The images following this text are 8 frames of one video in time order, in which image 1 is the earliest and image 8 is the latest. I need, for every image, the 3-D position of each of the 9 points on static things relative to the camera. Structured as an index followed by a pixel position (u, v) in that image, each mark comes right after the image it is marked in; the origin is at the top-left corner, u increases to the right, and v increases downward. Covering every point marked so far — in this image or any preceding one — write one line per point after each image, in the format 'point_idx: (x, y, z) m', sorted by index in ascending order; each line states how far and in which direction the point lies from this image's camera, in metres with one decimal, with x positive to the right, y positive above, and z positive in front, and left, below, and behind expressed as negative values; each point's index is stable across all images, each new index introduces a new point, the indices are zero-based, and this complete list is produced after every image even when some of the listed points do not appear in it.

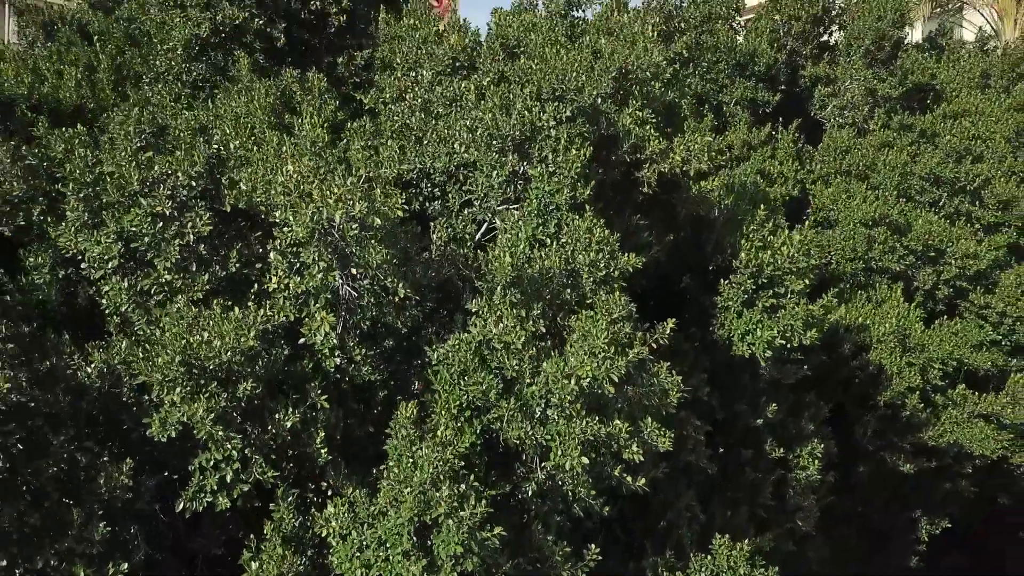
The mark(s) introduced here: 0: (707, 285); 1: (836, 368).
0: (+1.5, 0.0, +7.9) m
1: (+3.3, -0.9, +10.8) m
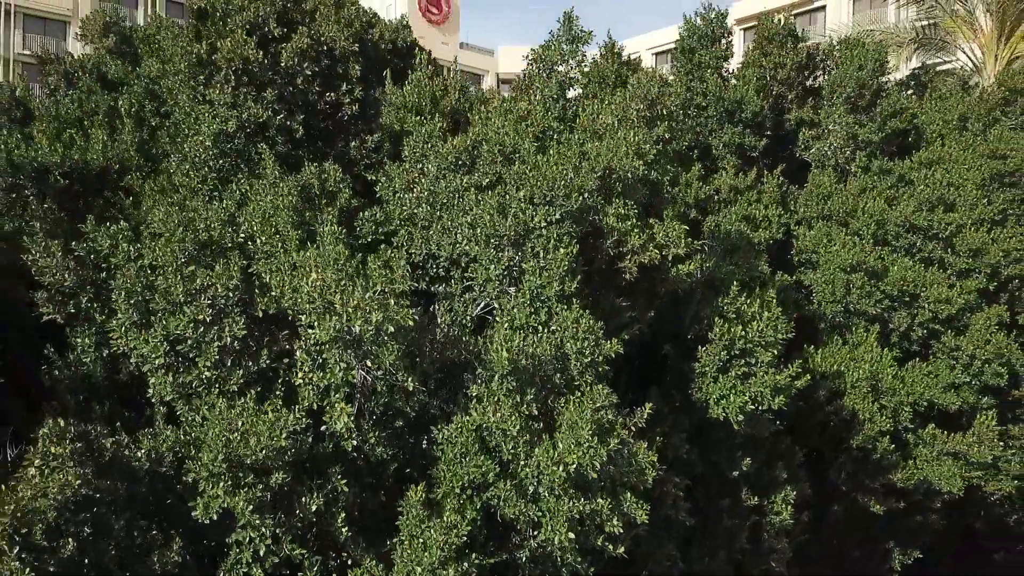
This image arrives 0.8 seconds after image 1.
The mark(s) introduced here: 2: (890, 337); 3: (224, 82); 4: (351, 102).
0: (+1.4, -0.5, +8.6) m
1: (+3.3, -1.4, +11.5) m
2: (+4.7, -0.6, +12.9) m
3: (-2.1, +1.5, +7.5) m
4: (-1.3, +1.5, +8.4) m
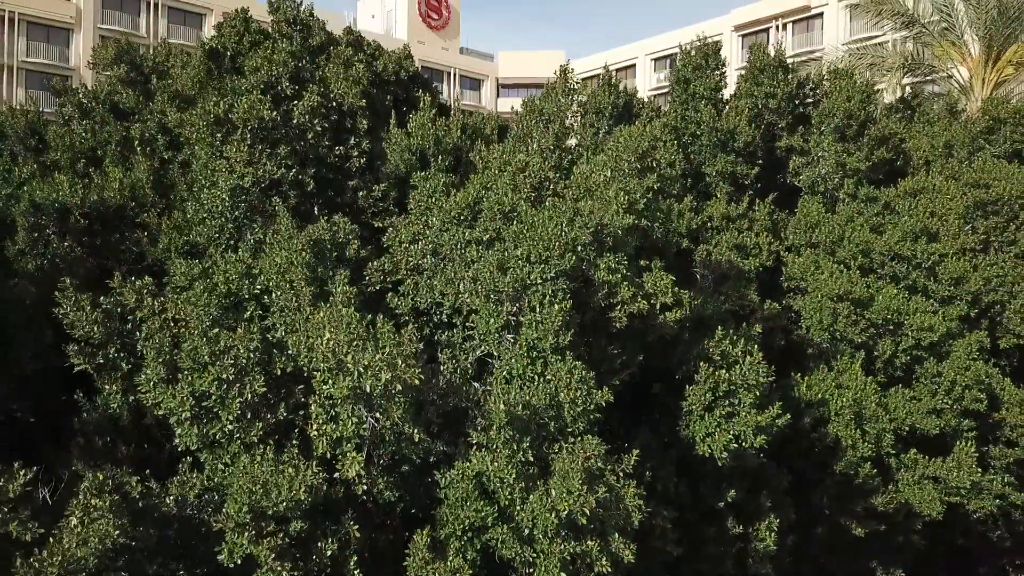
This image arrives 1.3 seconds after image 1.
0: (+1.4, -0.9, +9.1) m
1: (+3.3, -1.7, +12.0) m
2: (+4.6, -1.0, +13.4) m
3: (-2.1, +1.1, +8.0) m
4: (-1.3, +1.1, +8.9) m
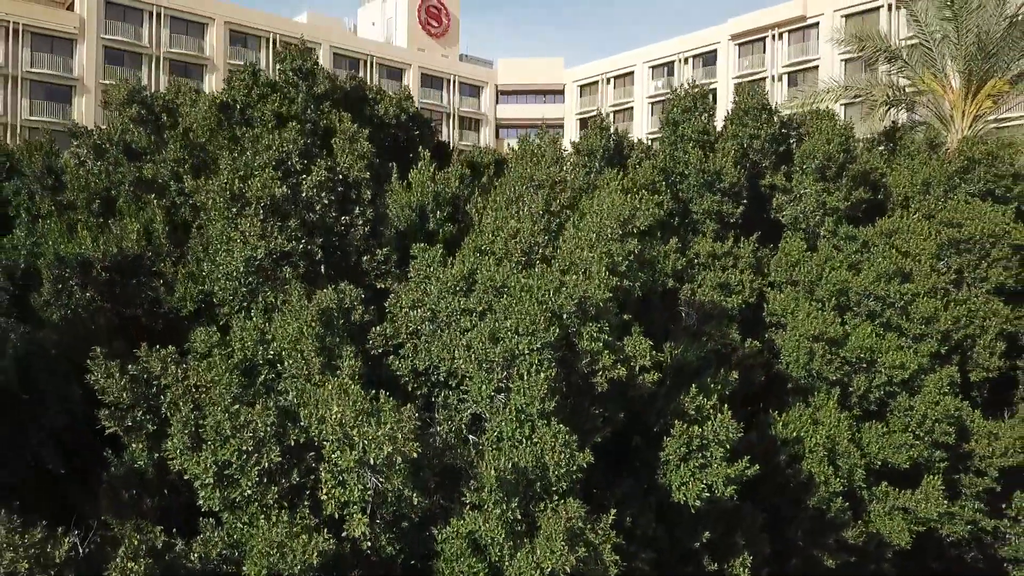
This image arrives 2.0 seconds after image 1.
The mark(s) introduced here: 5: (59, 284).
0: (+1.3, -1.4, +9.8) m
1: (+3.2, -2.2, +12.7) m
2: (+4.6, -1.5, +14.1) m
3: (-2.2, +0.6, +8.7) m
4: (-1.4, +0.6, +9.6) m
5: (-4.8, 0.0, +11.1) m
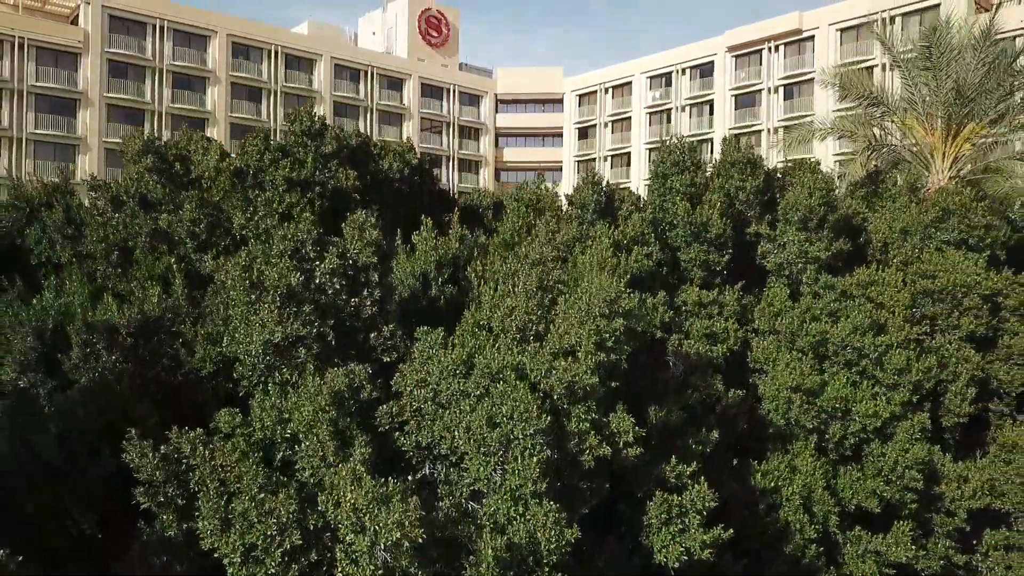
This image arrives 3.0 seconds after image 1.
0: (+1.3, -2.2, +10.7) m
1: (+3.2, -3.0, +13.6) m
2: (+4.5, -2.2, +14.9) m
3: (-2.2, -0.1, +9.6) m
4: (-1.4, -0.1, +10.4) m
5: (-4.9, -0.7, +12.0) m
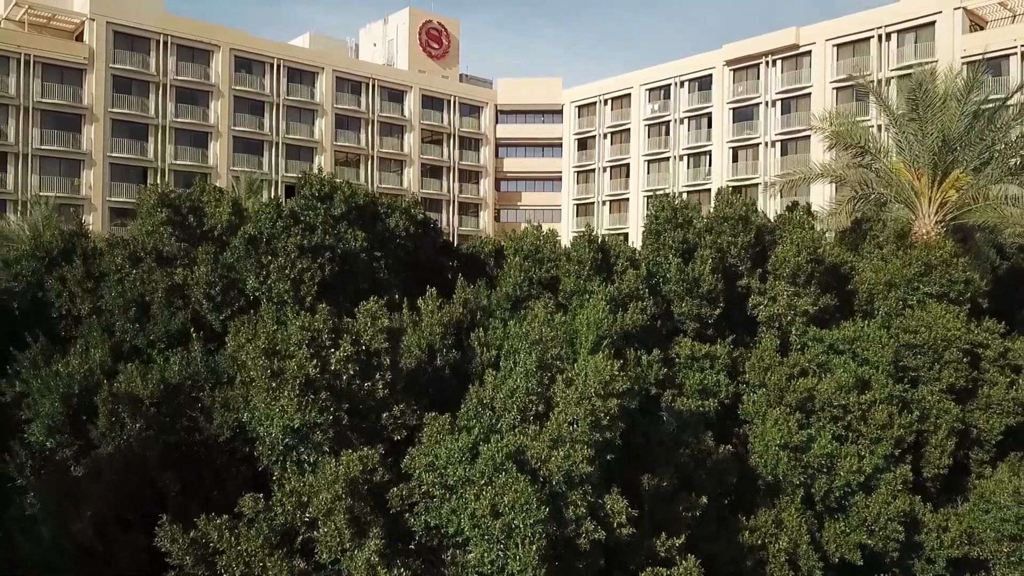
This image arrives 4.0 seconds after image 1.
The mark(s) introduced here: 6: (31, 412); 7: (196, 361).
0: (+1.3, -3.0, +11.4) m
1: (+3.2, -3.9, +14.3) m
2: (+4.5, -3.1, +15.7) m
3: (-2.2, -1.0, +10.3) m
4: (-1.4, -1.0, +11.1) m
5: (-4.9, -1.6, +12.7) m
6: (-6.4, -1.7, +13.9) m
7: (-4.3, -1.0, +14.0) m
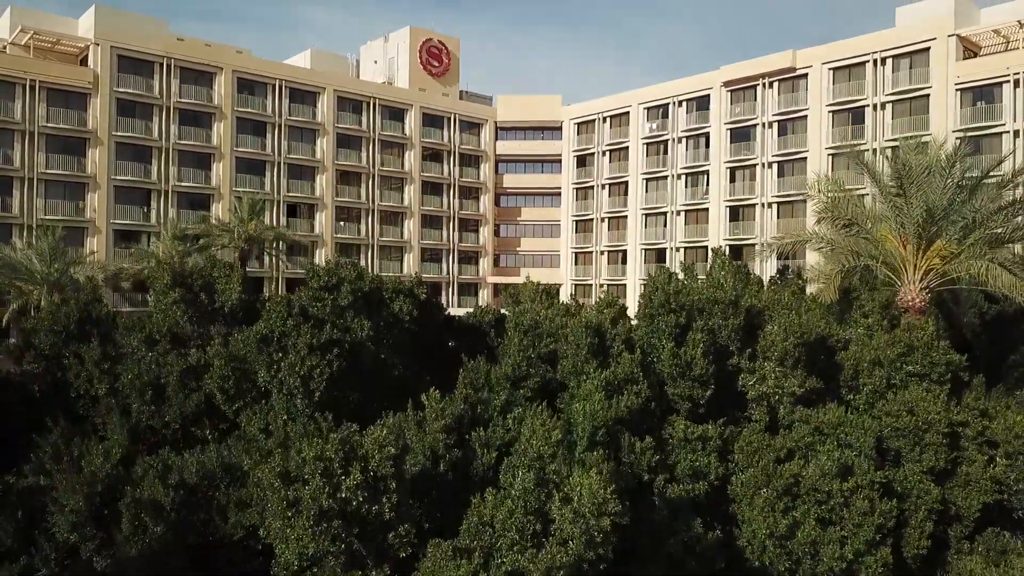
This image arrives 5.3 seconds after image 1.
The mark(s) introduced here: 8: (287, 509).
0: (+1.3, -4.5, +12.2) m
1: (+3.2, -5.3, +15.1) m
2: (+4.5, -4.6, +16.4) m
3: (-2.2, -2.5, +11.1) m
4: (-1.4, -2.5, +11.9) m
5: (-4.9, -3.0, +13.5) m
6: (-6.5, -3.1, +14.7) m
7: (-4.3, -2.5, +14.8) m
8: (-2.5, -2.4, +11.3) m
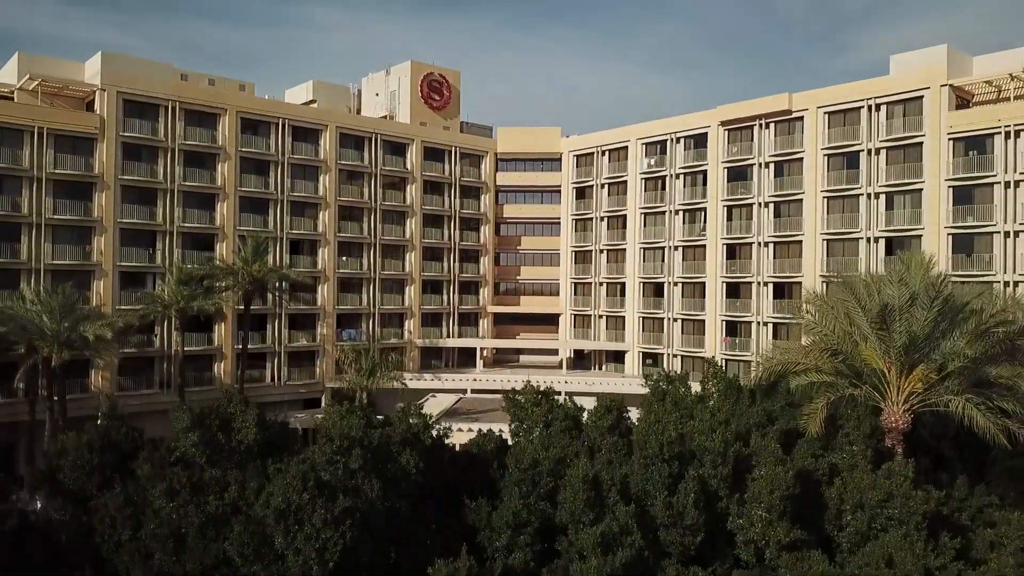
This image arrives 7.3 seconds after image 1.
0: (+1.3, -7.4, +13.3) m
1: (+3.2, -8.2, +16.2) m
2: (+4.6, -7.4, +17.5) m
3: (-2.2, -5.3, +12.1) m
4: (-1.4, -5.3, +13.0) m
5: (-4.9, -5.9, +14.5) m
6: (-6.4, -6.0, +15.8) m
7: (-4.3, -5.3, +15.9) m
8: (-2.5, -5.3, +12.4) m
